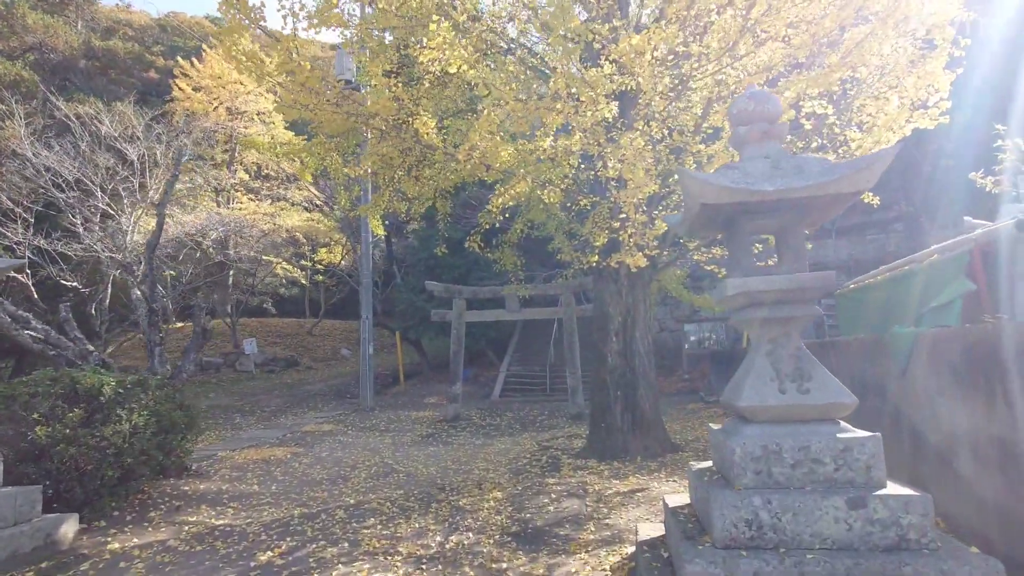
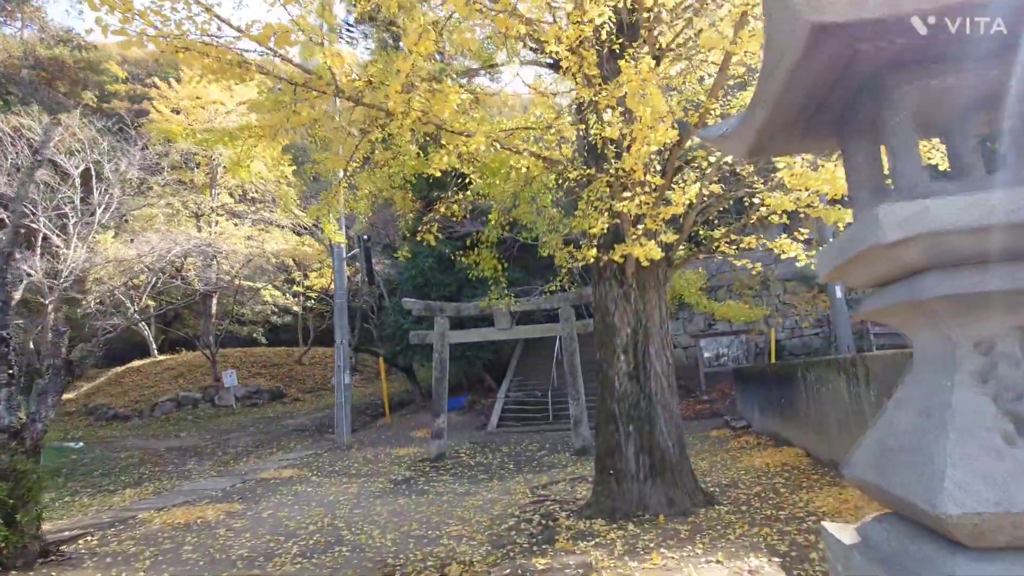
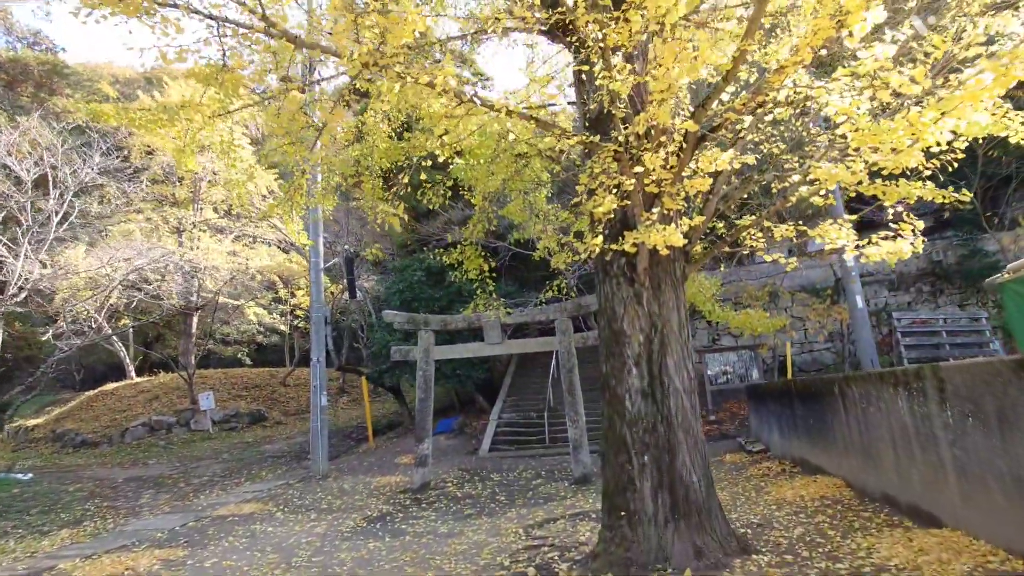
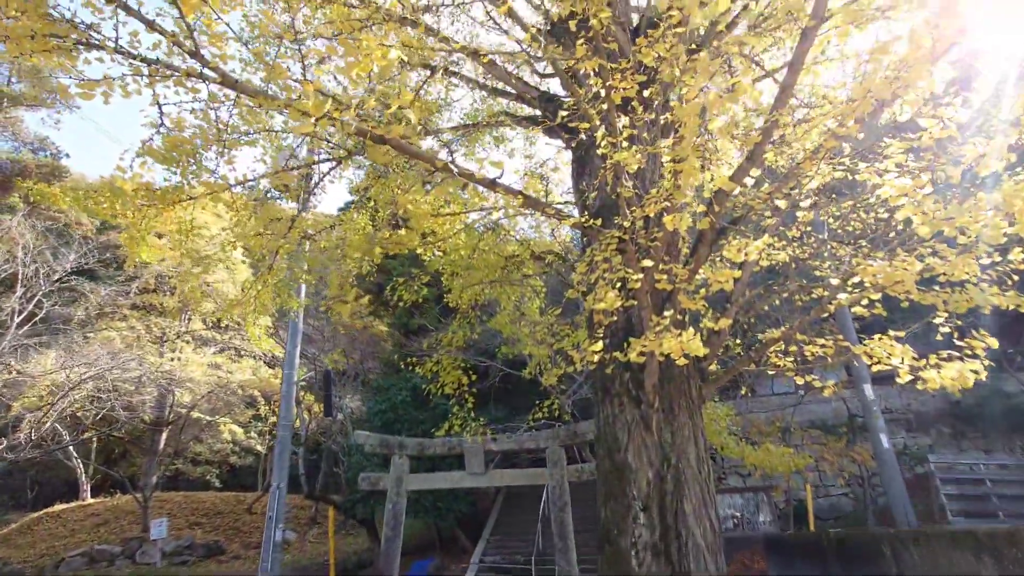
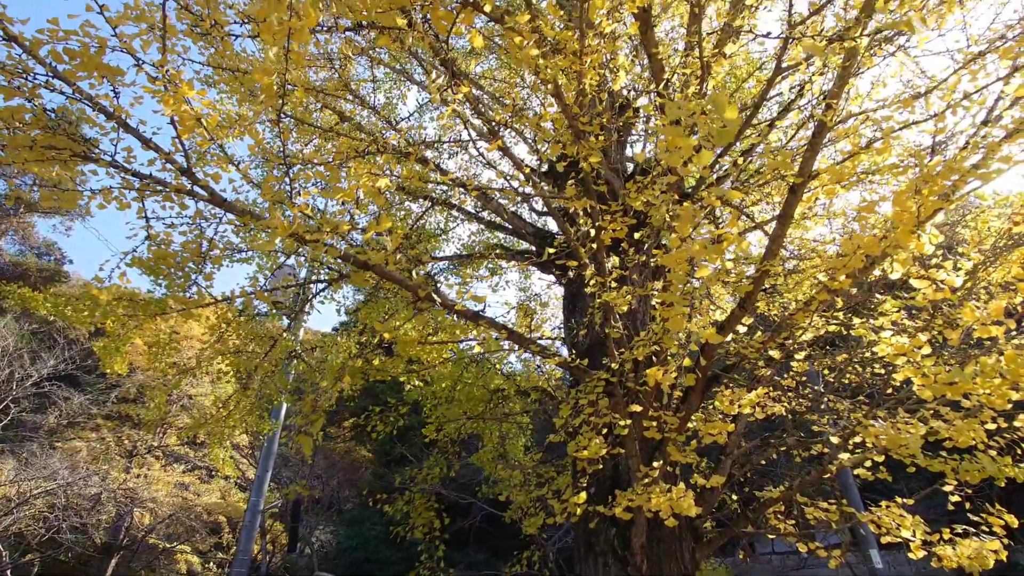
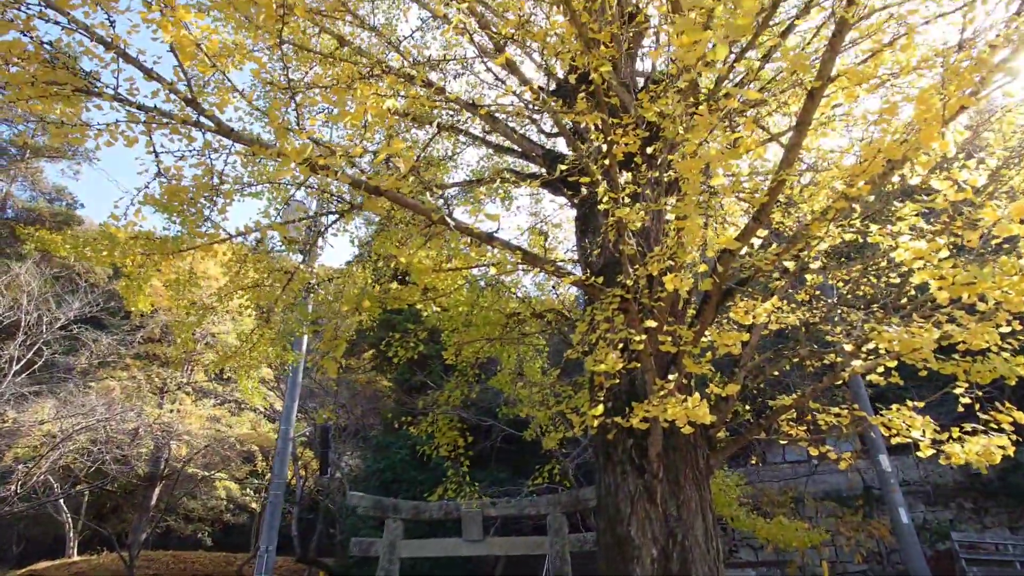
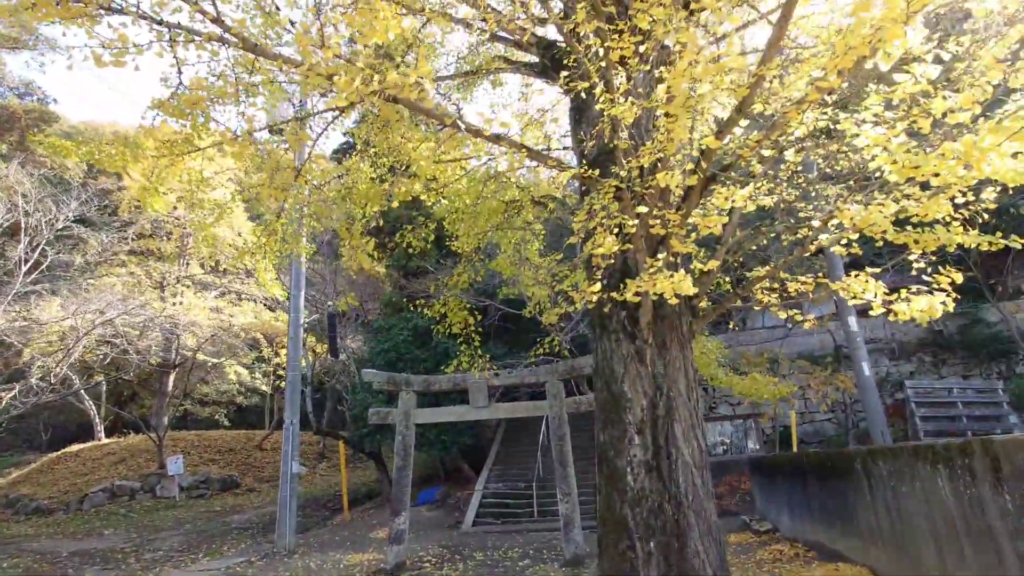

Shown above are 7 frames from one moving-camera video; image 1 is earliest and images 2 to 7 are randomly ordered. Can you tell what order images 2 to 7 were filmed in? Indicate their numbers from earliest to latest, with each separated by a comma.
2, 3, 7, 4, 6, 5
